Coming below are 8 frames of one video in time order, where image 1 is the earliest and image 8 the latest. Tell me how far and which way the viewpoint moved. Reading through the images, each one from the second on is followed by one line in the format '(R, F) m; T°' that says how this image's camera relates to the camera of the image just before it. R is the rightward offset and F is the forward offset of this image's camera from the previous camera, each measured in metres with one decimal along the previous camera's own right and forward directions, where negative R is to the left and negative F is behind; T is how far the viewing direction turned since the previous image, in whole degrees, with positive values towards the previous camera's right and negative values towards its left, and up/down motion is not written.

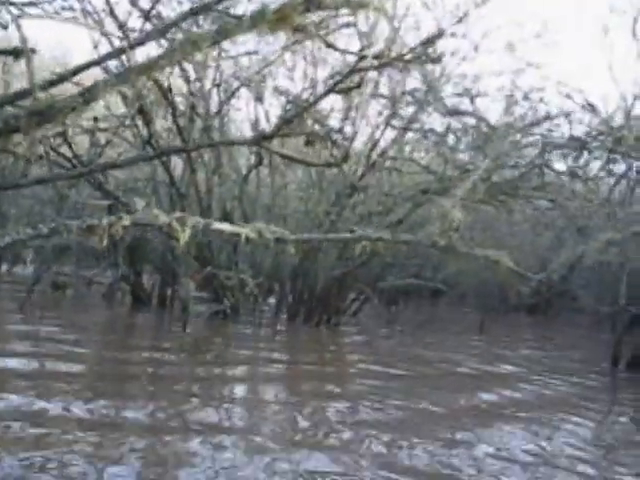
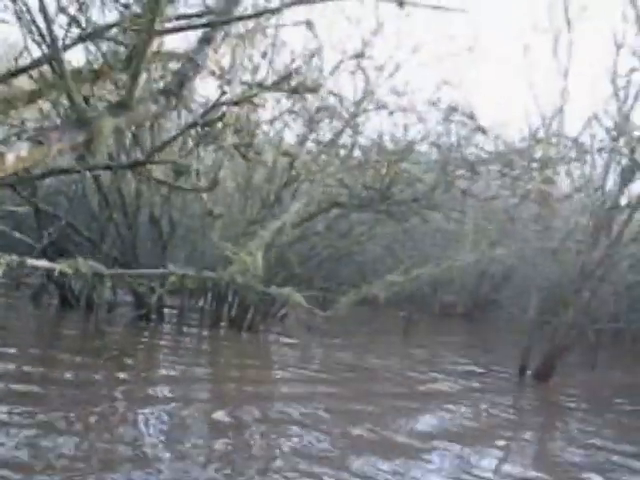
(+0.5, -0.5) m; +2°
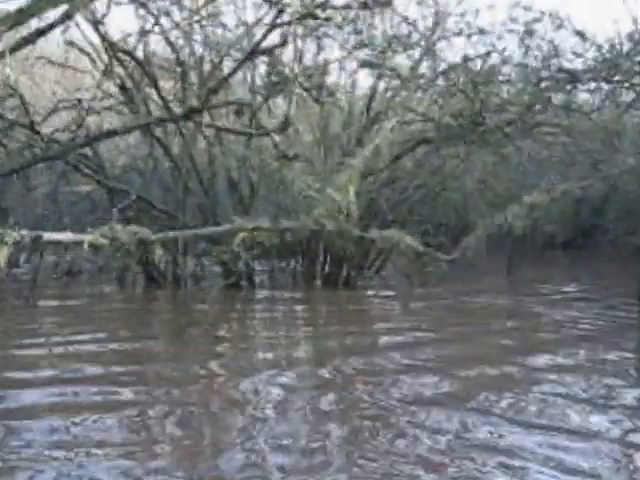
(-0.1, +0.9) m; -5°
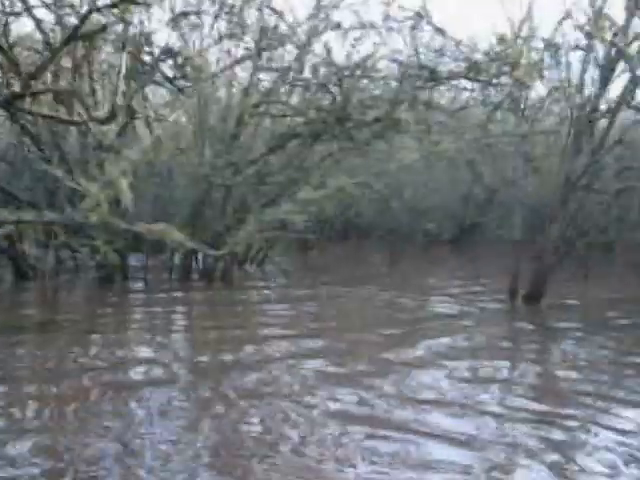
(+0.5, +0.2) m; +5°
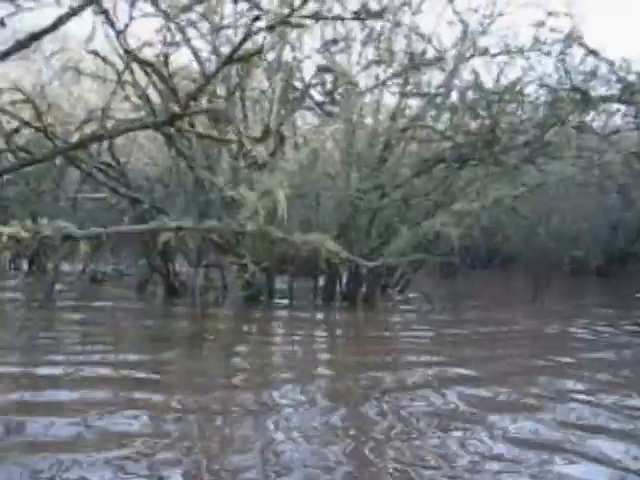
(0.0, -0.1) m; -8°
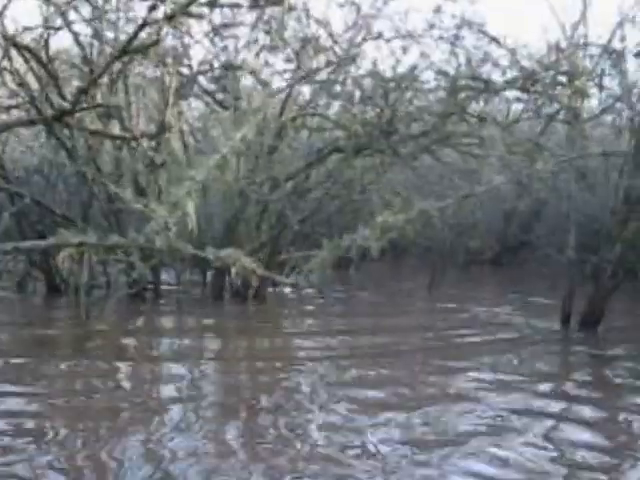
(0.0, +0.6) m; +6°
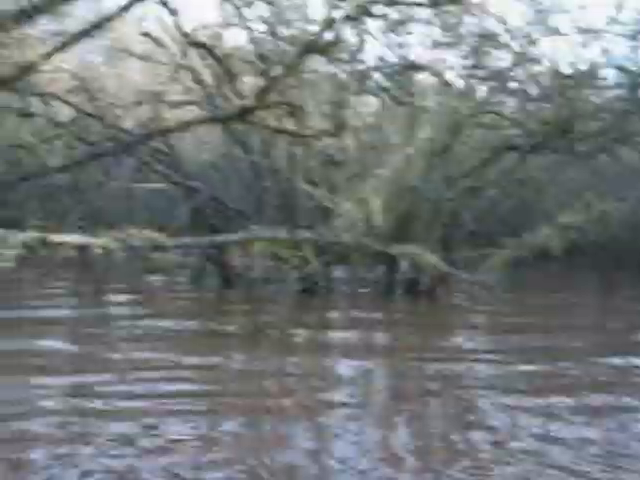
(-0.1, -0.1) m; -8°
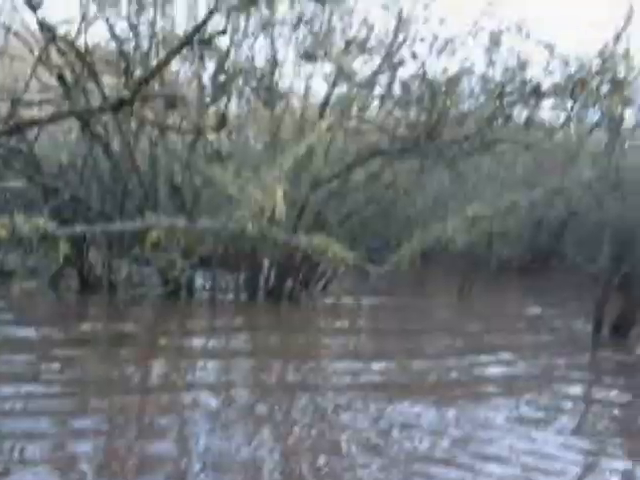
(-0.2, 0.0) m; +8°
